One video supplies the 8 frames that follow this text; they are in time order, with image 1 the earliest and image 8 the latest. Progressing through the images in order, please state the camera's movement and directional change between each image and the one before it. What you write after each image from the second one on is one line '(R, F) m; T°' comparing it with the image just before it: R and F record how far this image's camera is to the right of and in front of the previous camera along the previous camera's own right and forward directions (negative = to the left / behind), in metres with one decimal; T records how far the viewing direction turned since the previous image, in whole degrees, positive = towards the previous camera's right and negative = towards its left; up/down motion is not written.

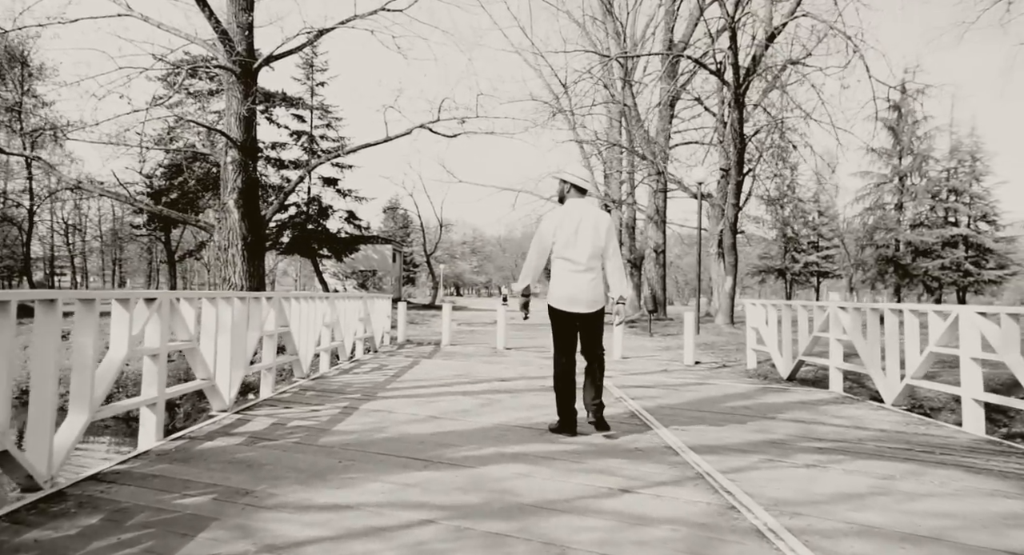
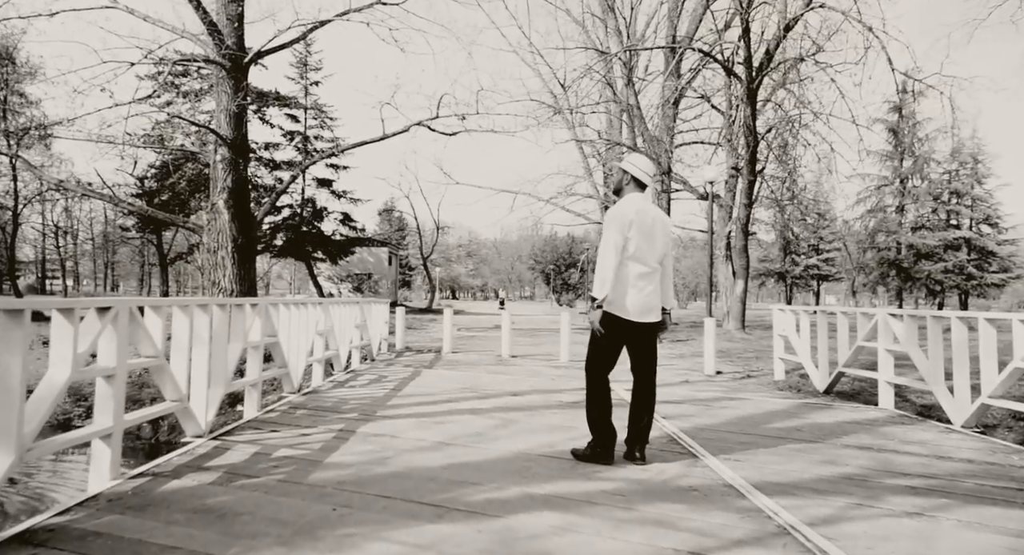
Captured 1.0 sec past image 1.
(-0.2, +0.6) m; 0°
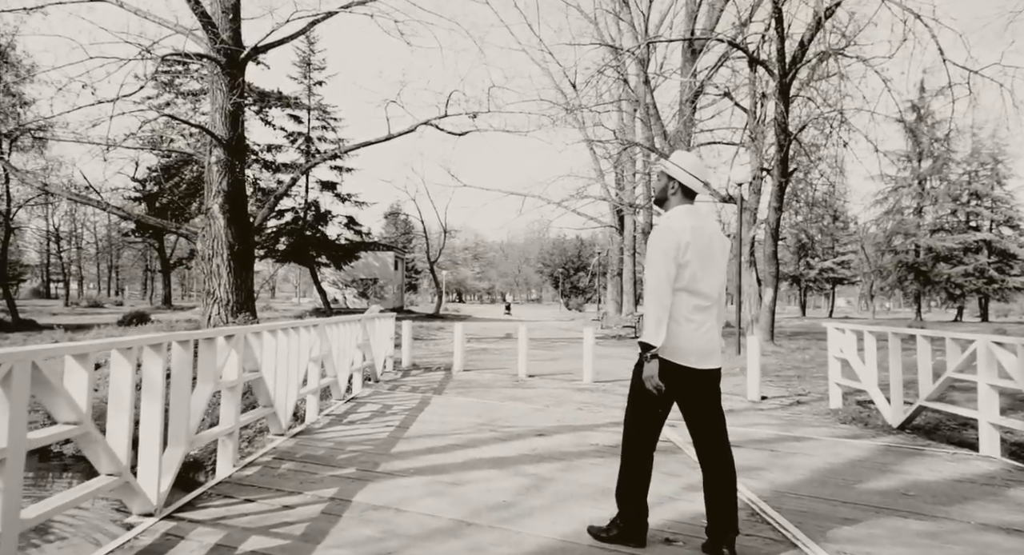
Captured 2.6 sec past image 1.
(-0.1, +0.9) m; 0°
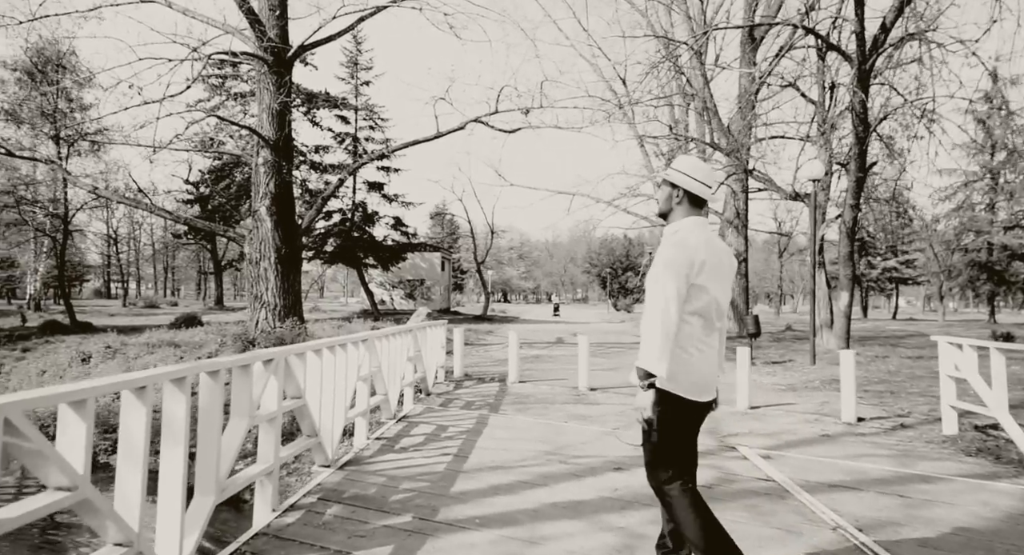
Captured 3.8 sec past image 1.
(-0.2, +0.6) m; -4°
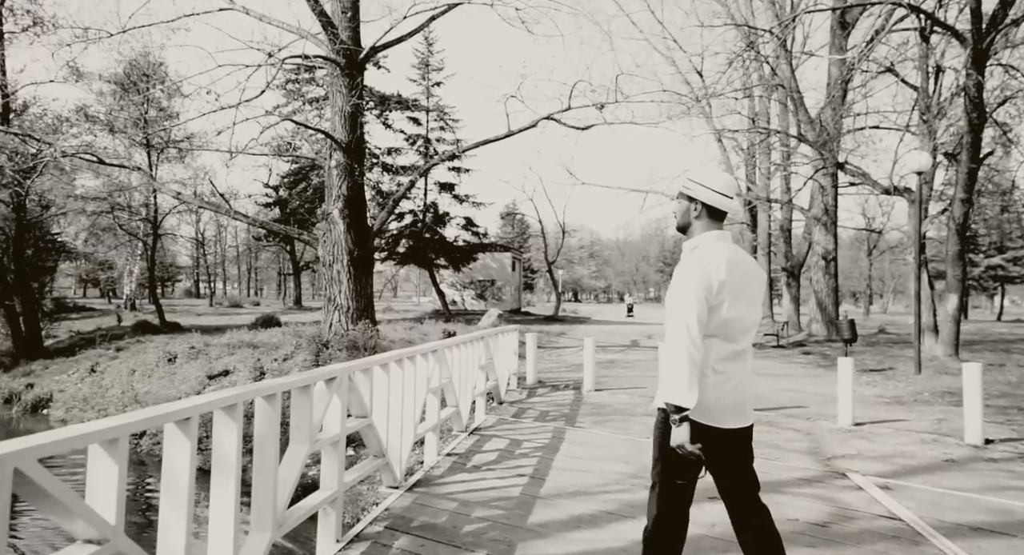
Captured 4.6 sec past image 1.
(-0.1, +0.4) m; -6°
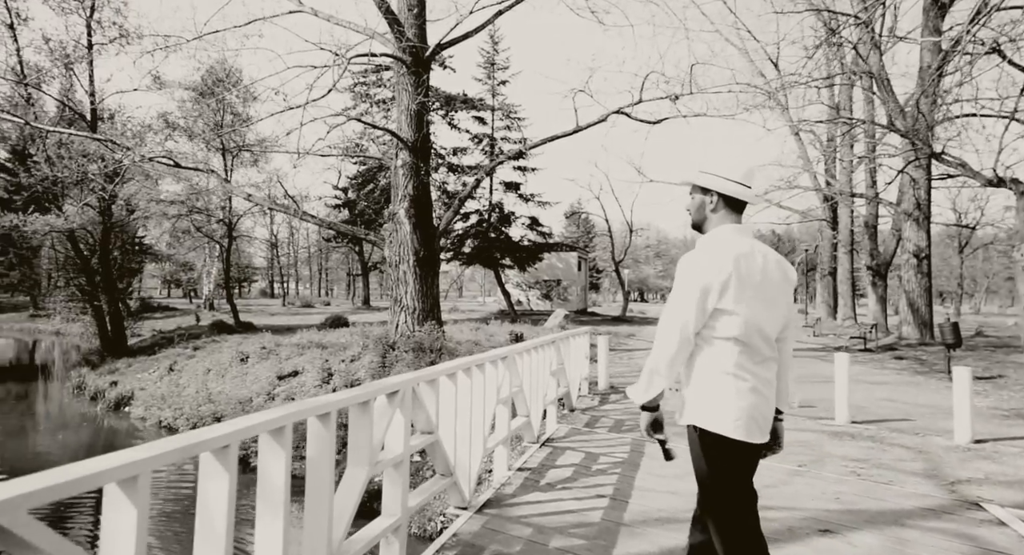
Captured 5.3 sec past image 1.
(-0.1, +0.4) m; -5°
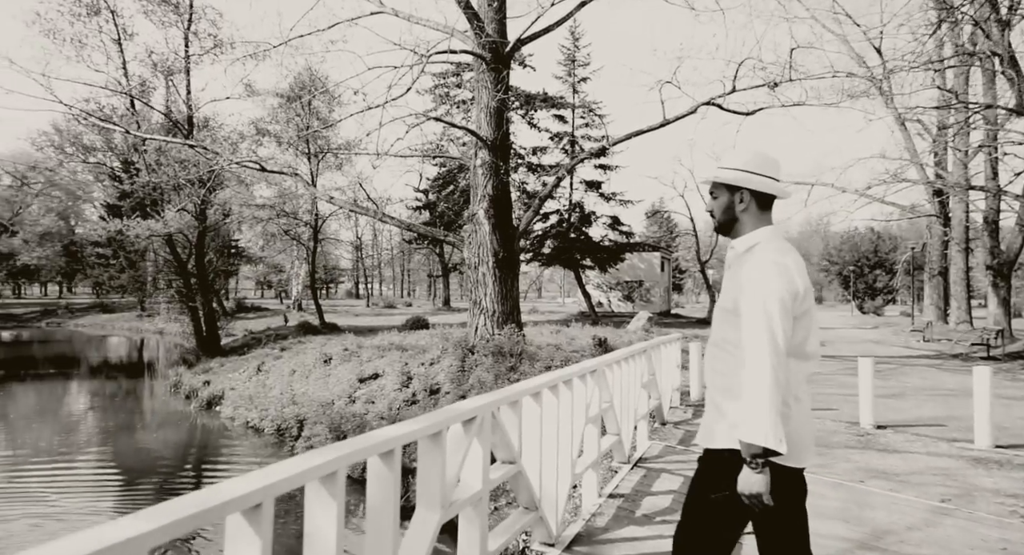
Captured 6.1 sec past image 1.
(-0.1, +0.4) m; -7°
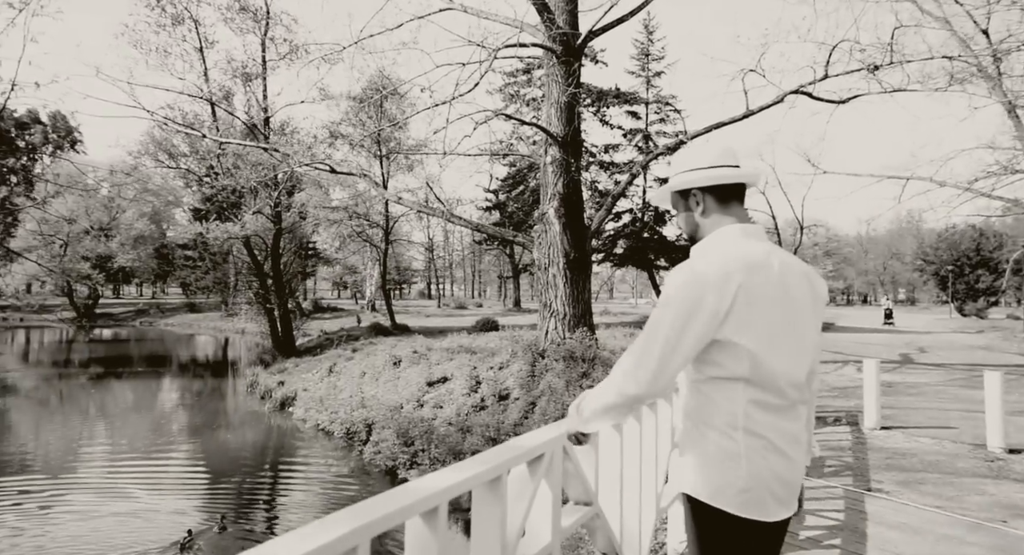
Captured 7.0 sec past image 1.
(0.0, +0.4) m; -6°
